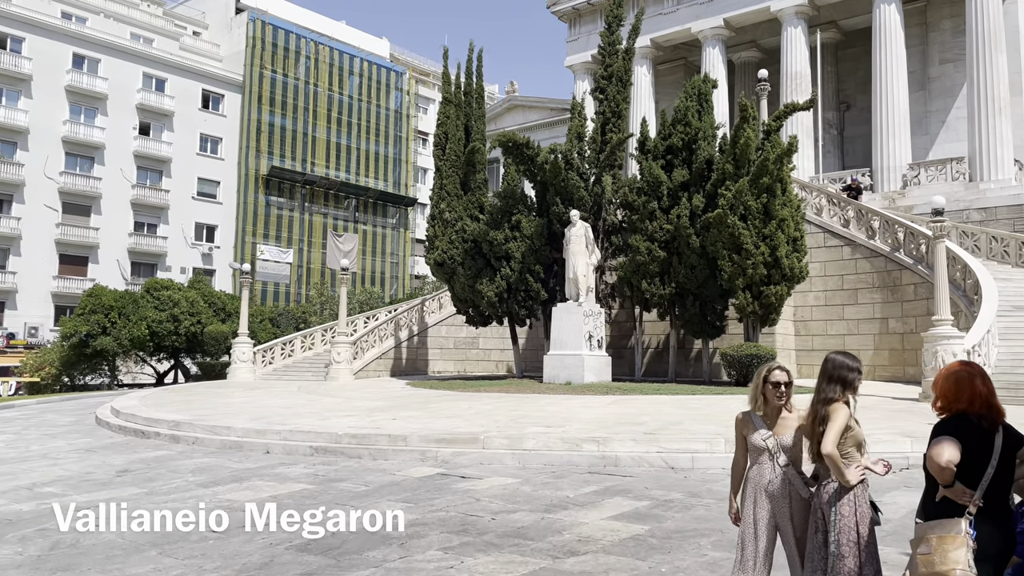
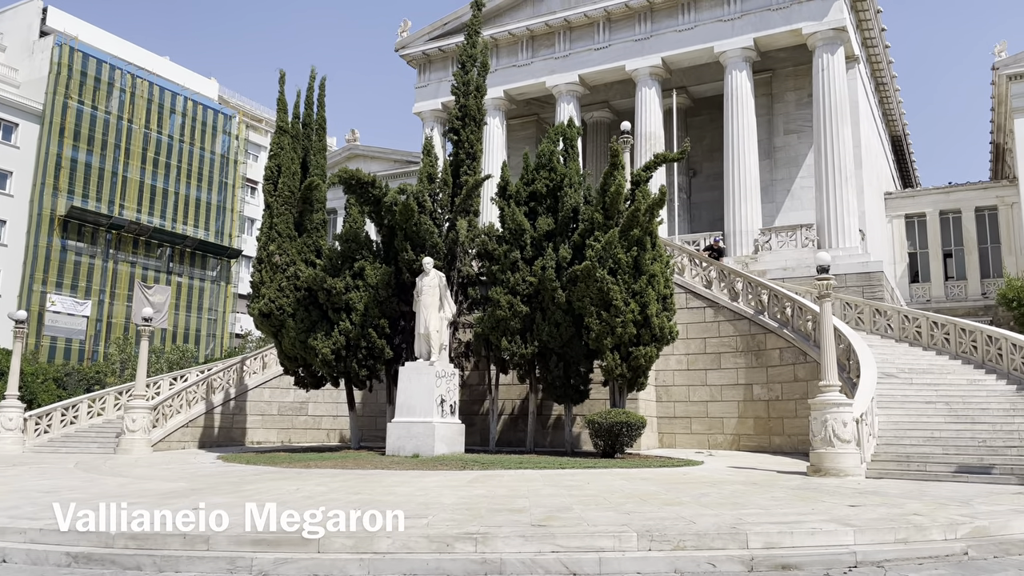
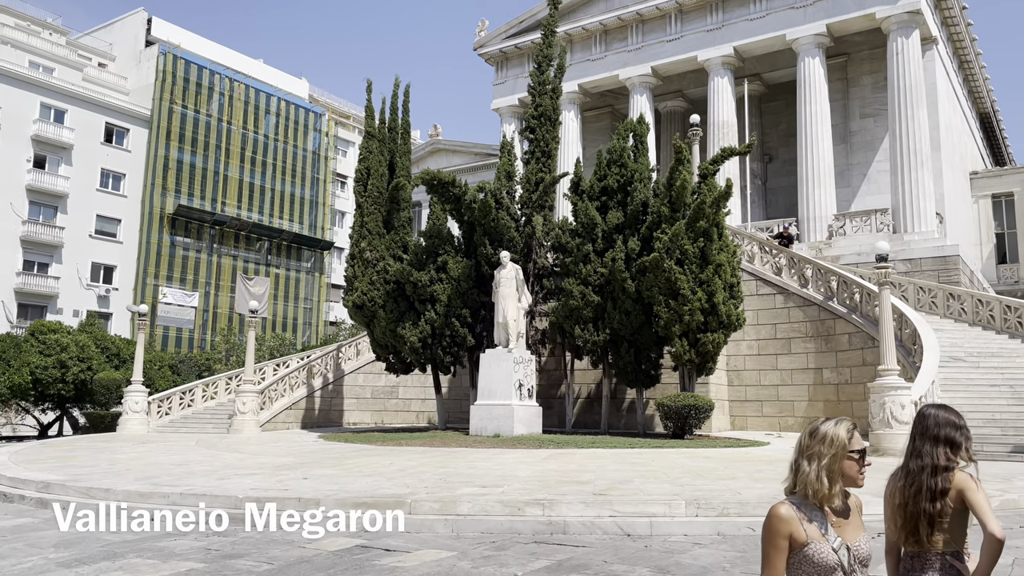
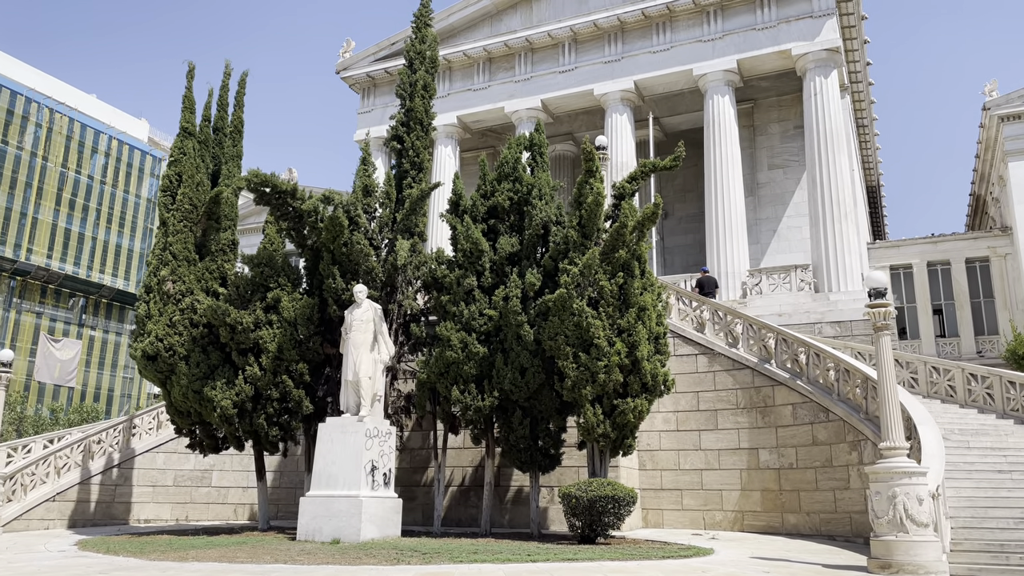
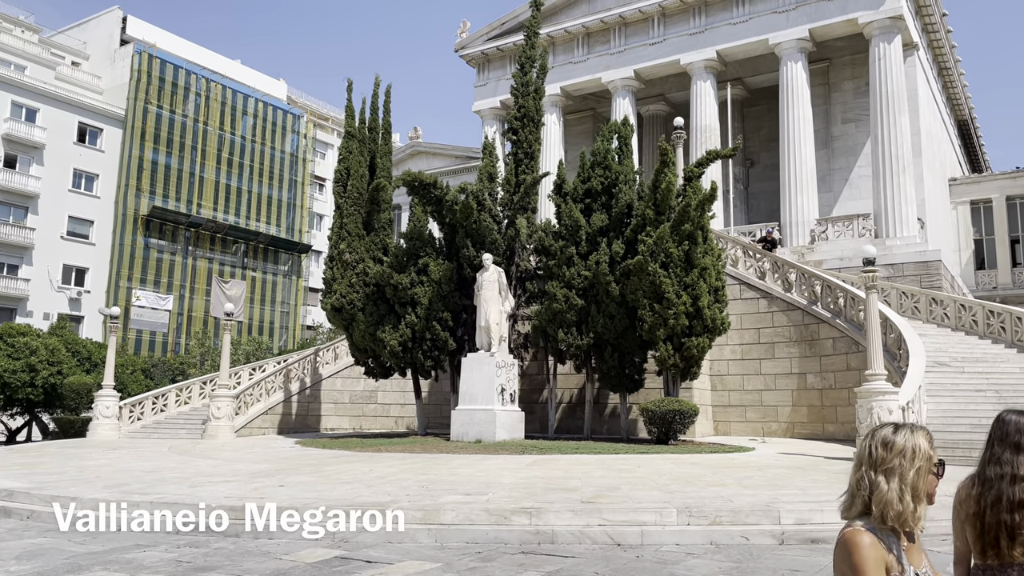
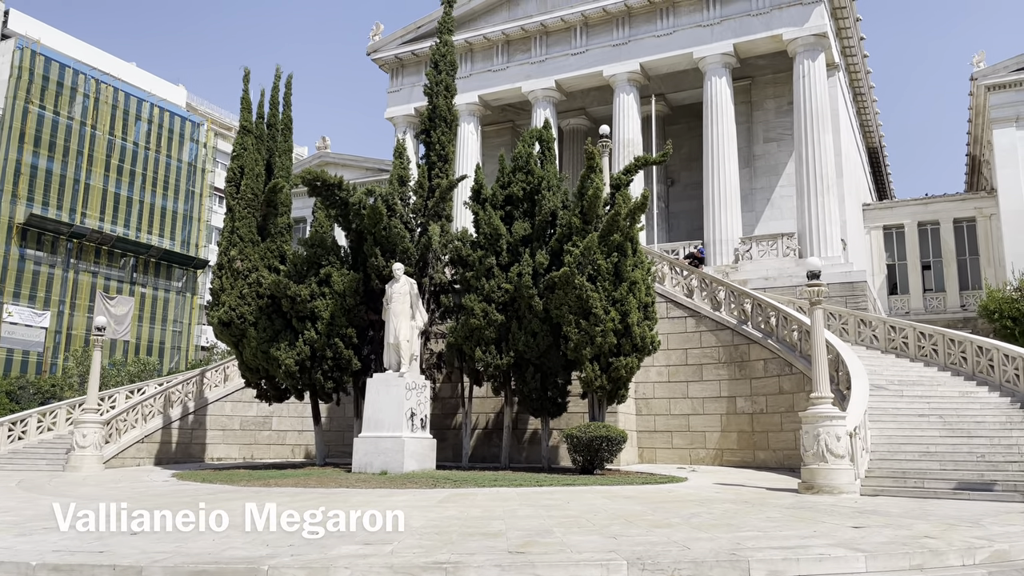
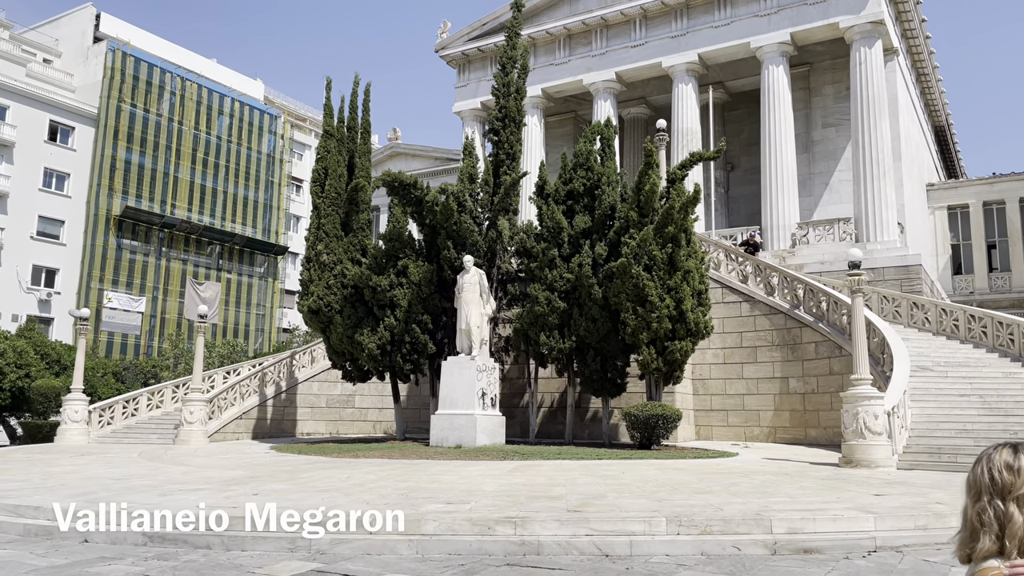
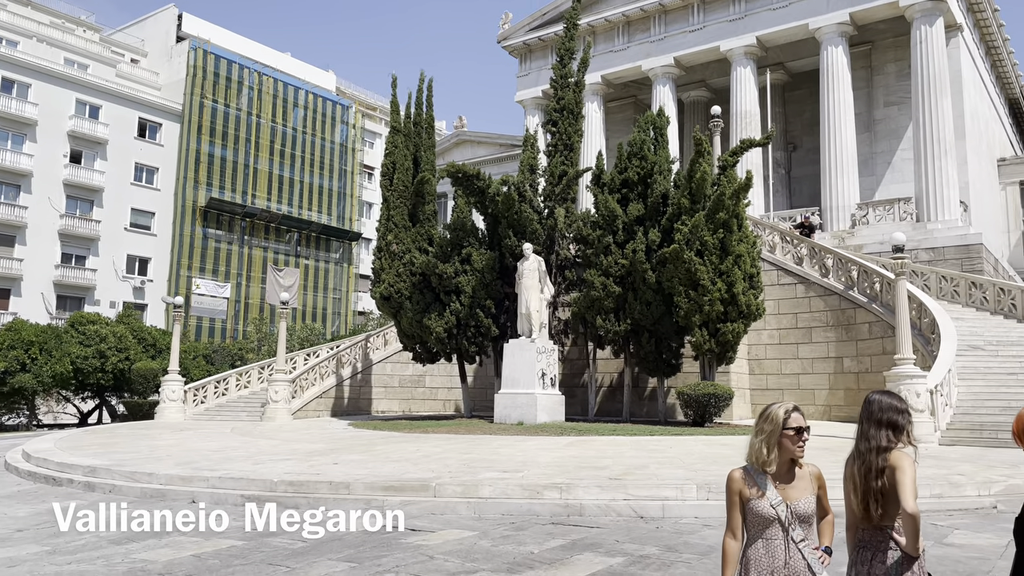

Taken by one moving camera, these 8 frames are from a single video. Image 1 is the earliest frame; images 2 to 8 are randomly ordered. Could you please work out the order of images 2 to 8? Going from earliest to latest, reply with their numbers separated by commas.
8, 3, 5, 7, 2, 6, 4
